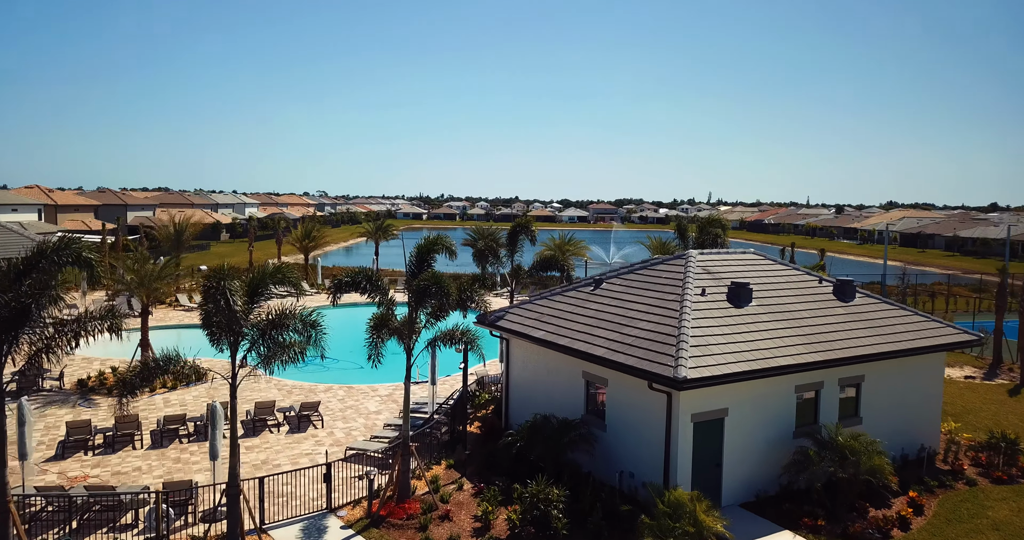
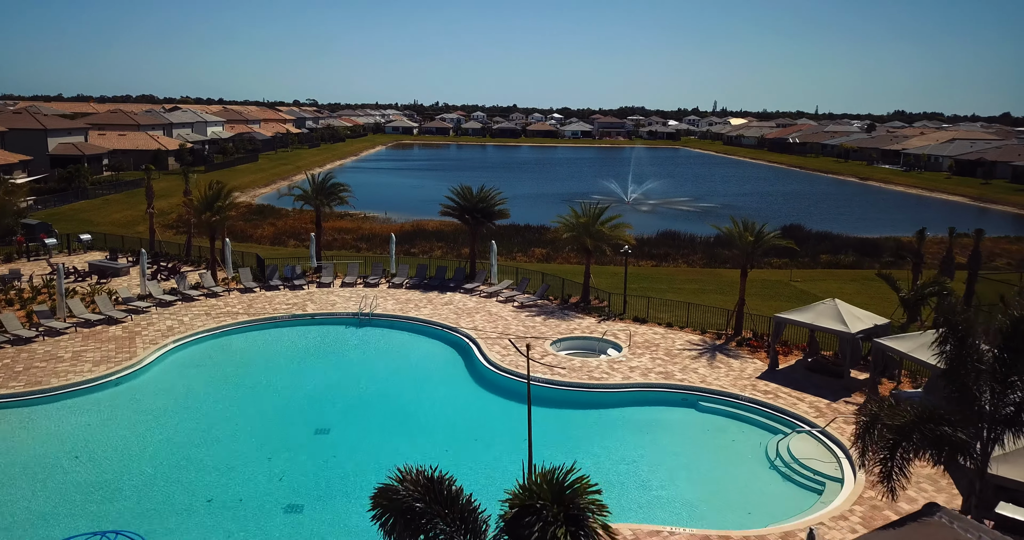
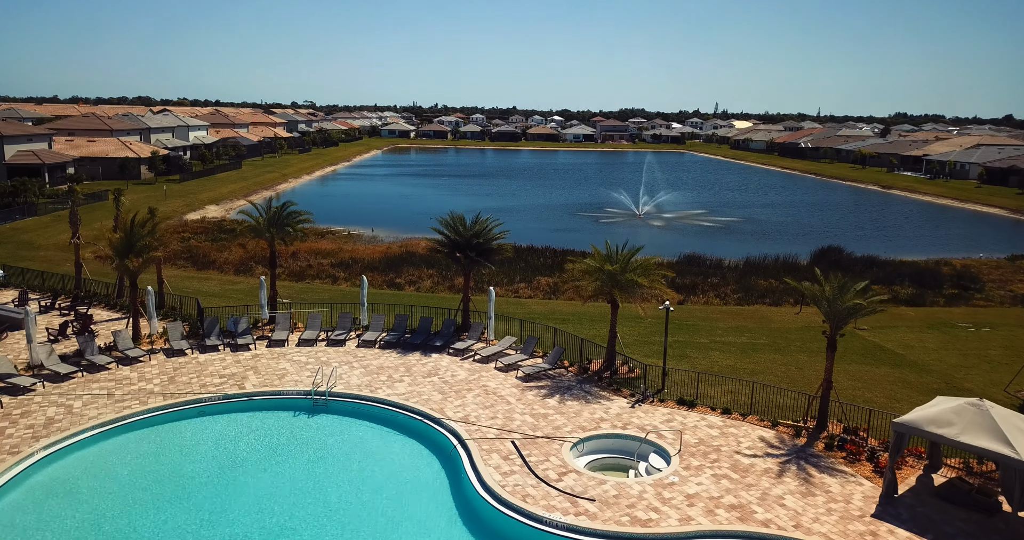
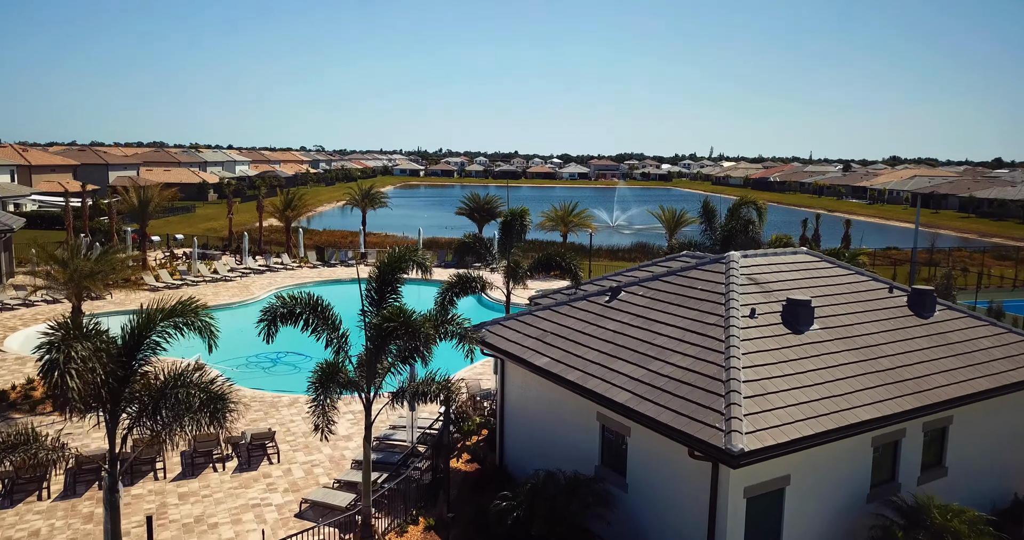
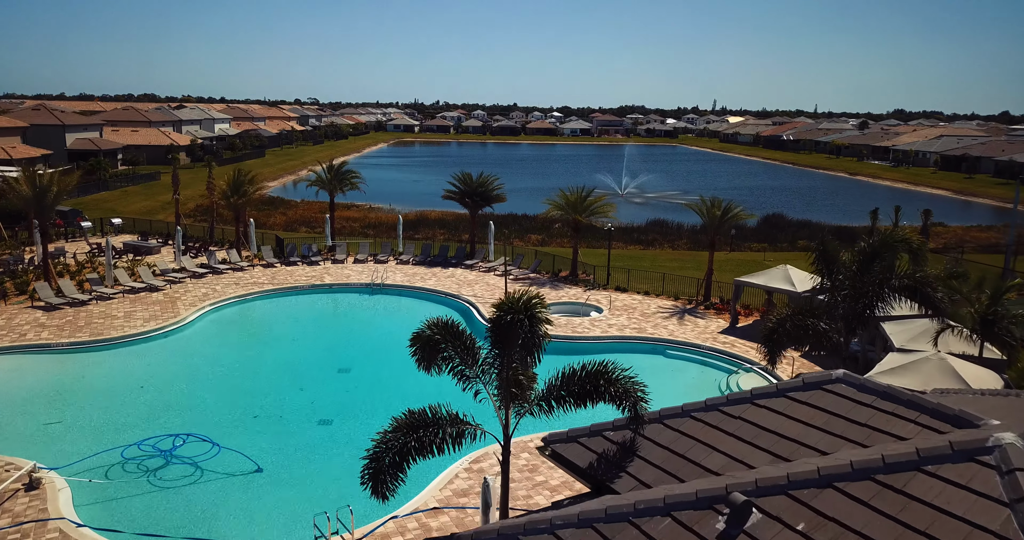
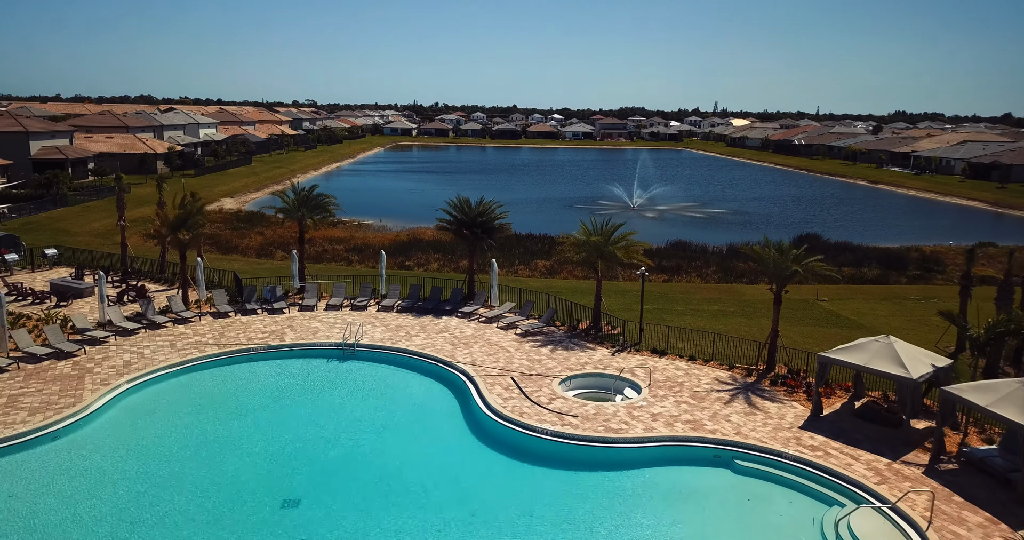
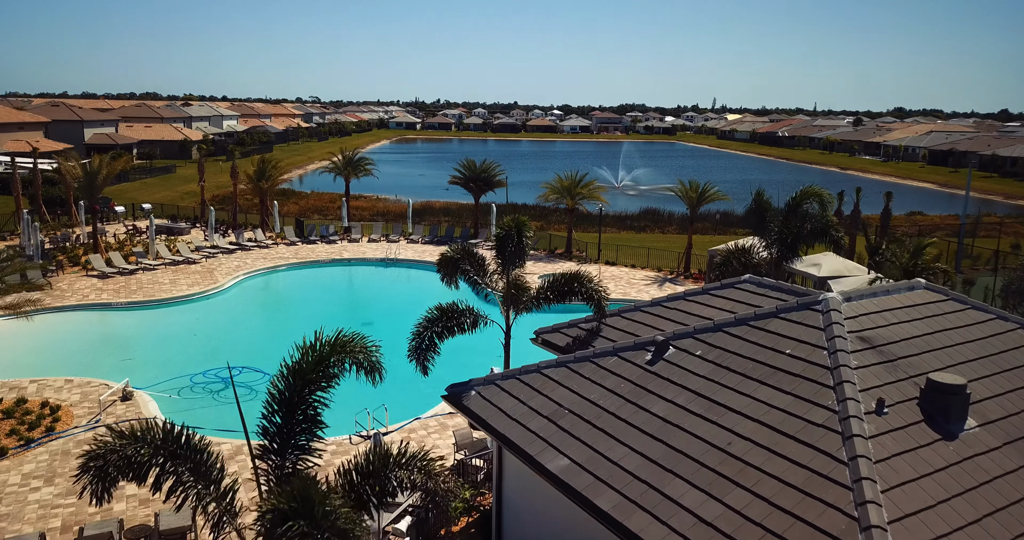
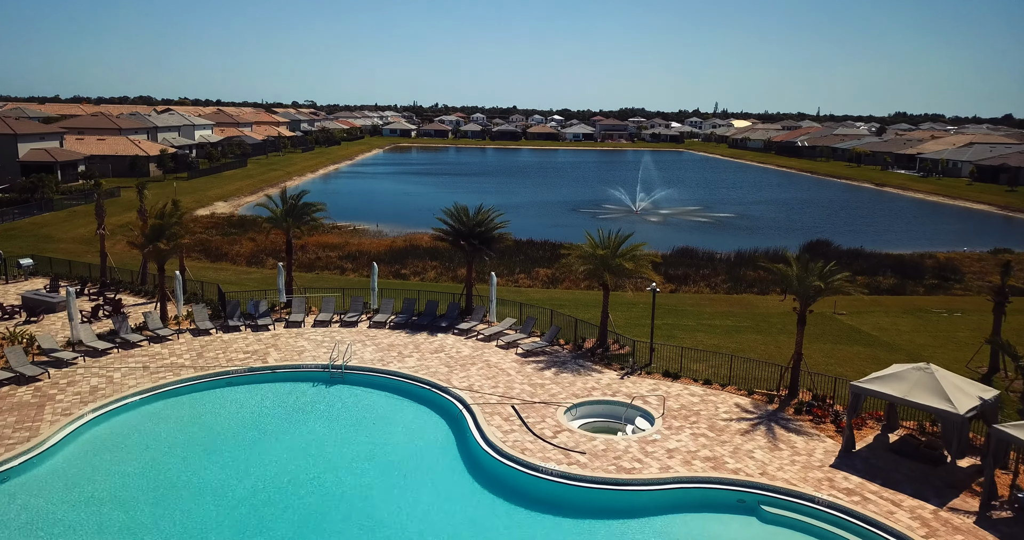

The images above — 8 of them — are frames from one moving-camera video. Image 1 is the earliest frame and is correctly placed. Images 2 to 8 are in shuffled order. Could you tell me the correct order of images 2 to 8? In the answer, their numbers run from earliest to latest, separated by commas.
4, 7, 5, 2, 6, 8, 3
